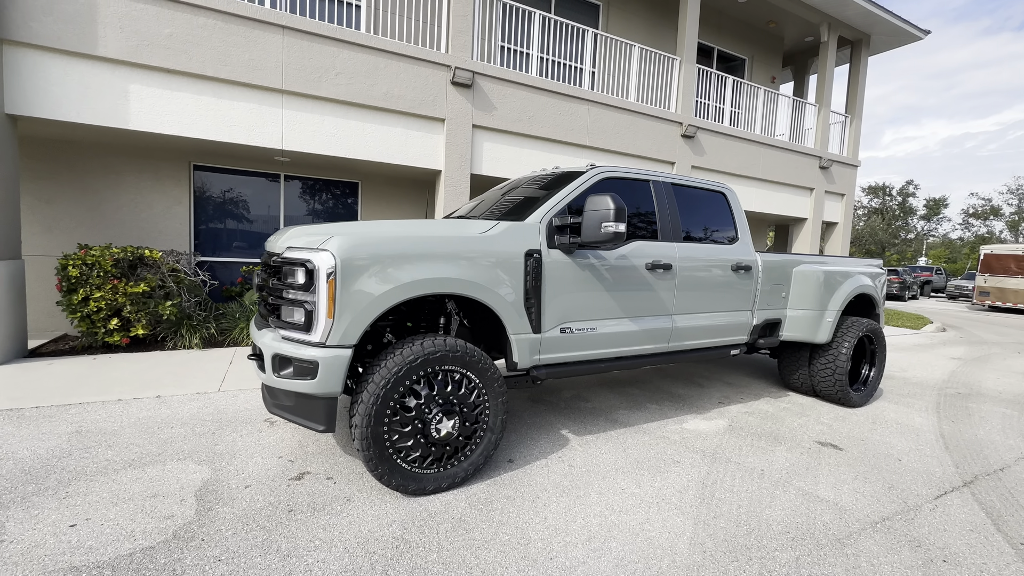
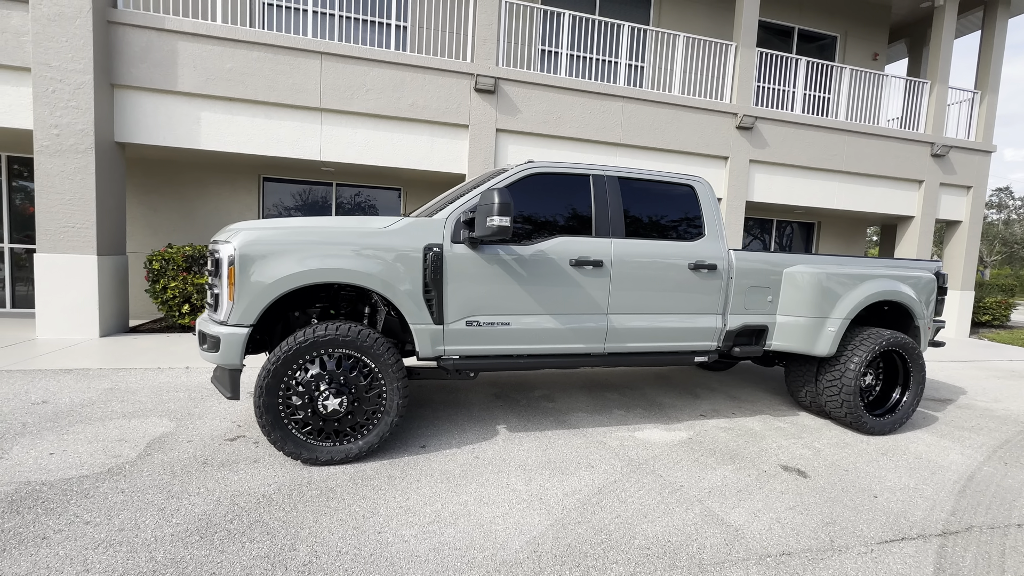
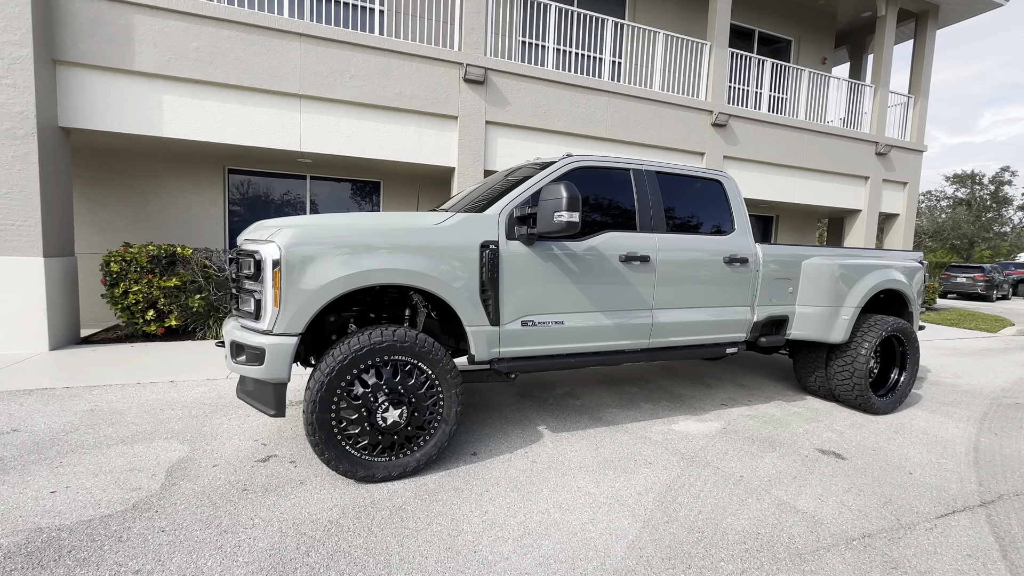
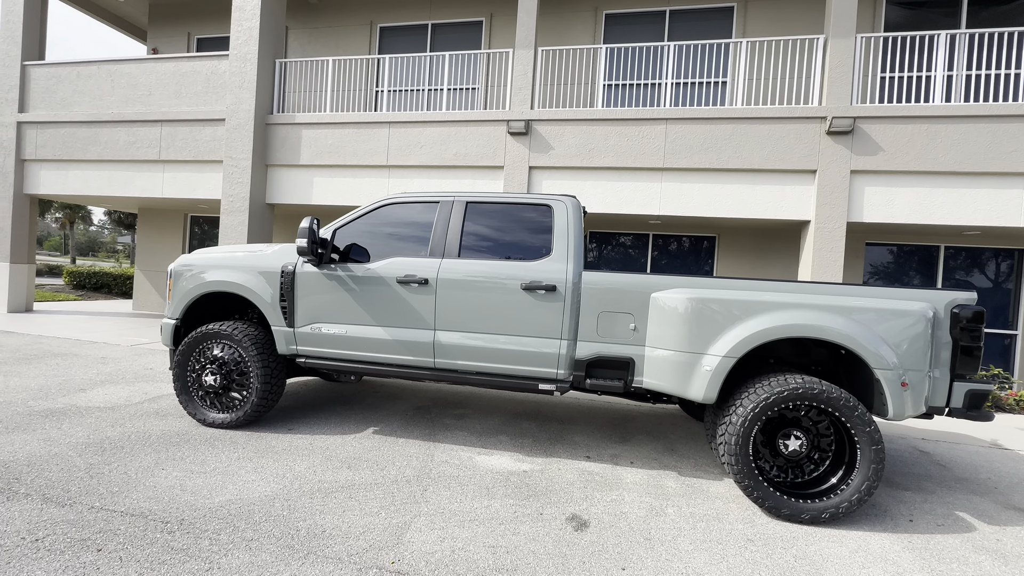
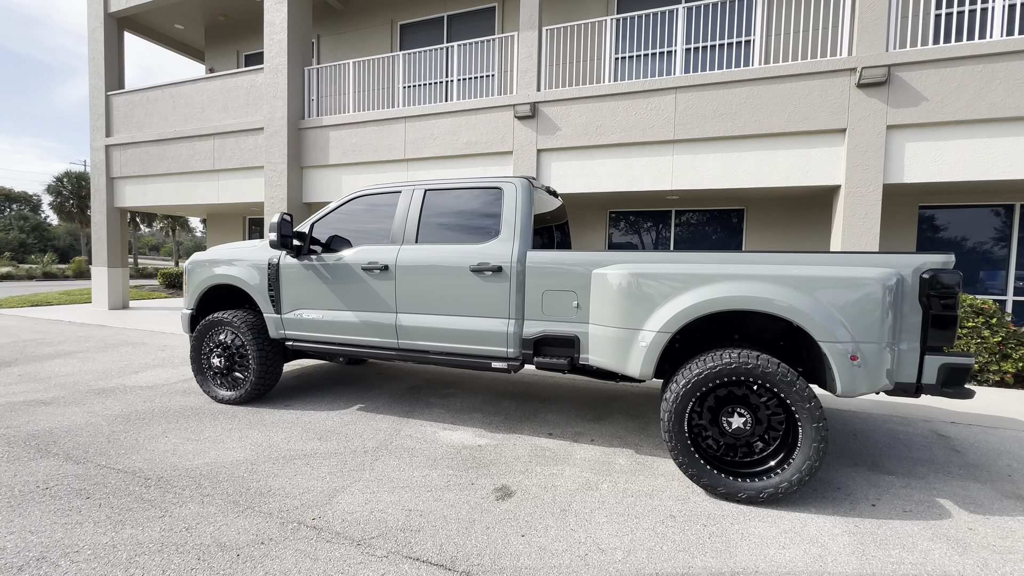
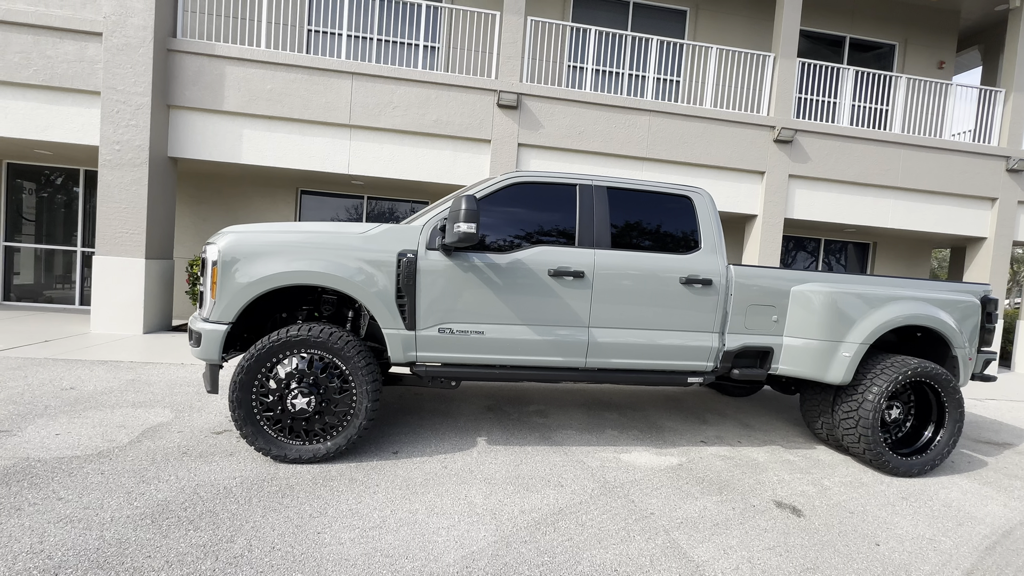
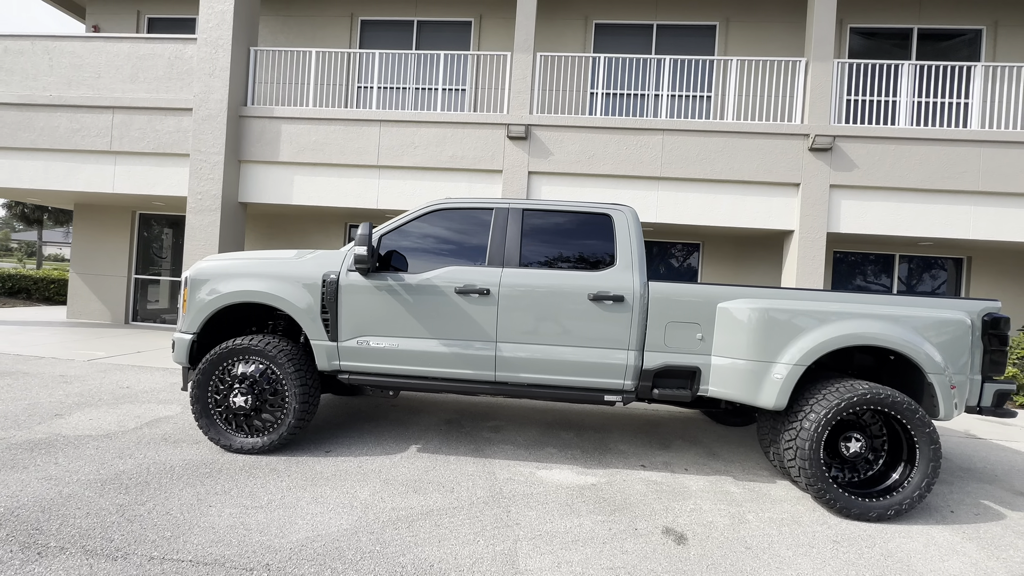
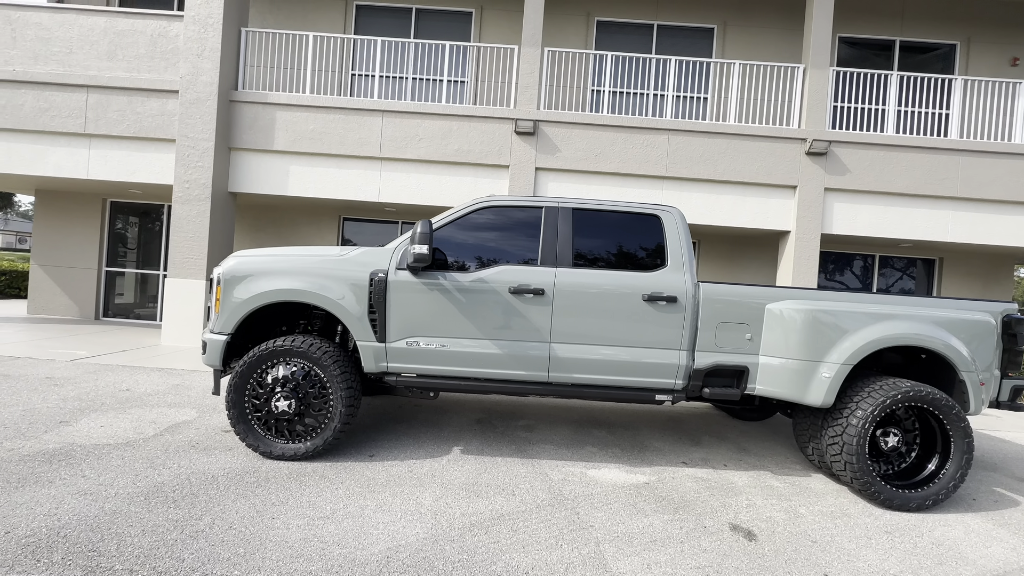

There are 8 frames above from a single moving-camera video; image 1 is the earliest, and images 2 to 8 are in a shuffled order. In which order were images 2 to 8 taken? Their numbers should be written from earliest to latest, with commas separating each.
3, 2, 6, 8, 7, 4, 5
